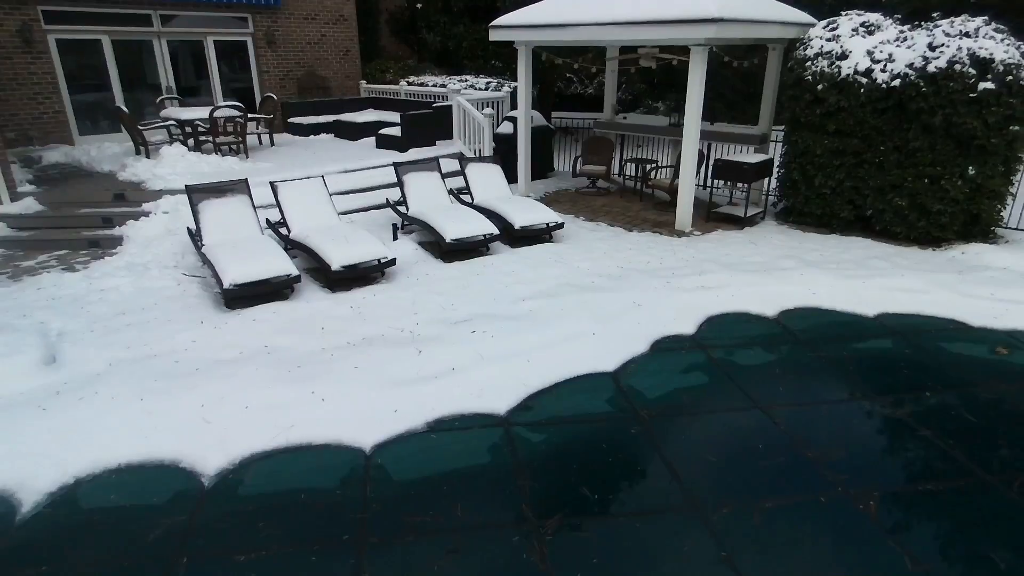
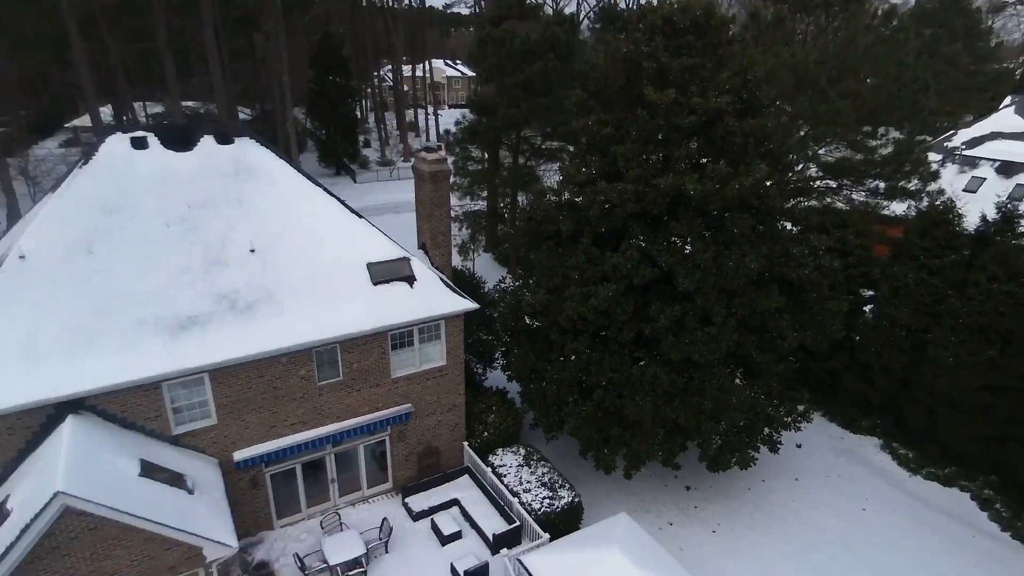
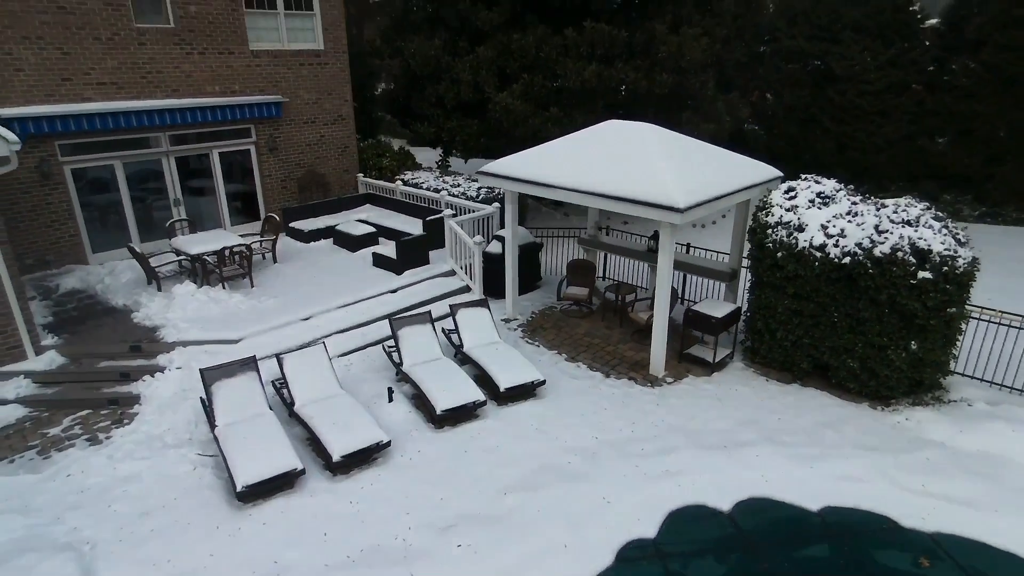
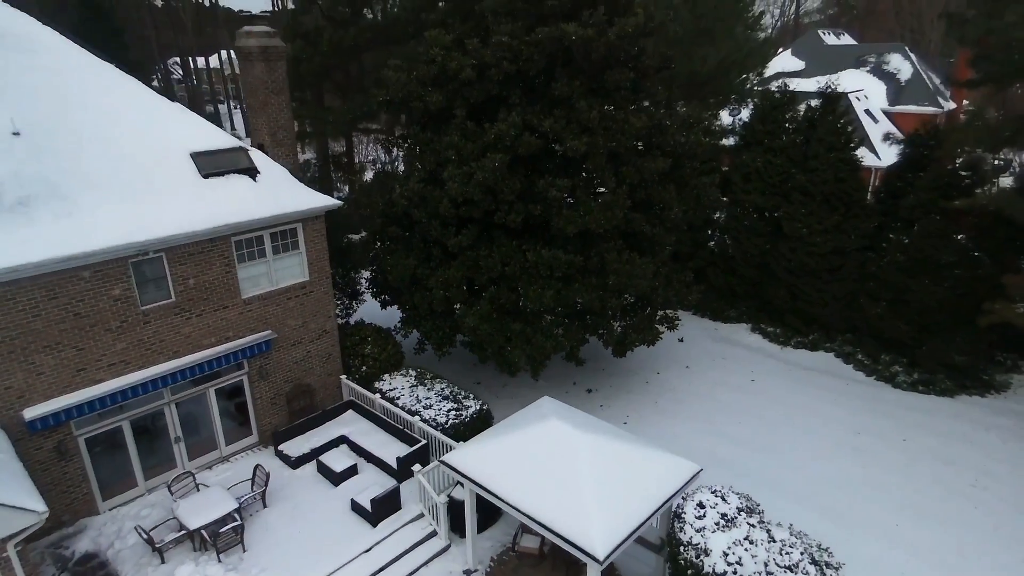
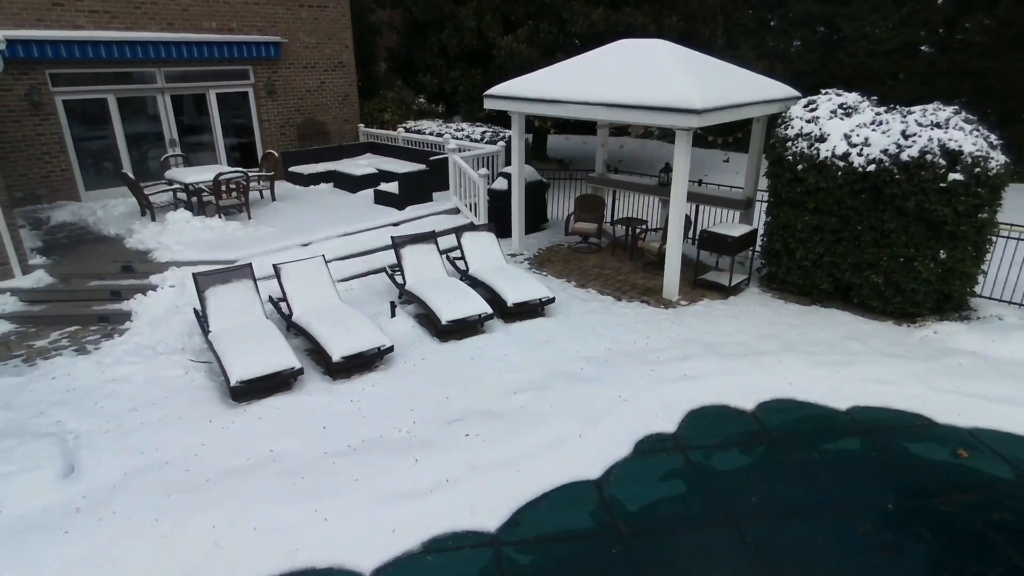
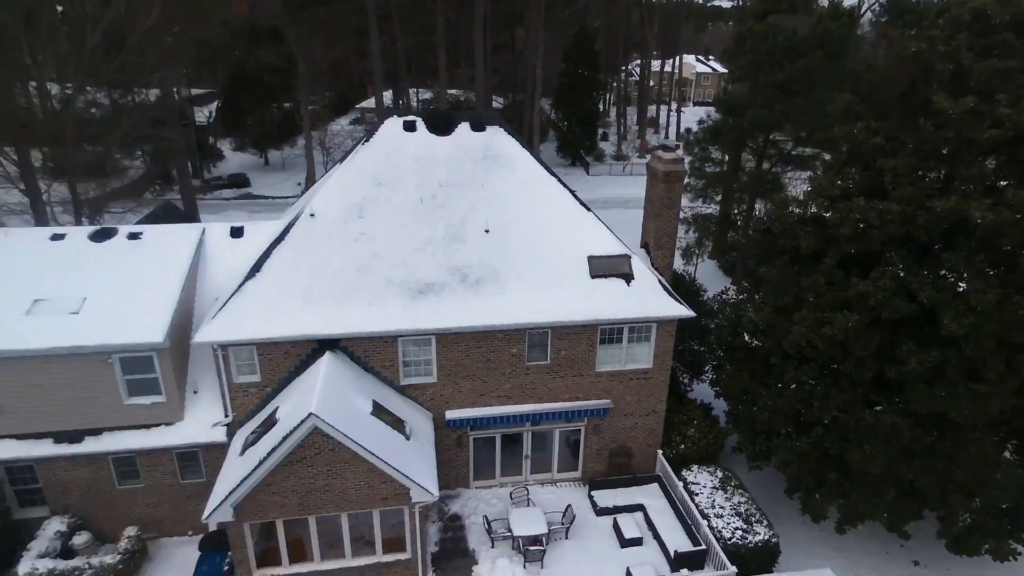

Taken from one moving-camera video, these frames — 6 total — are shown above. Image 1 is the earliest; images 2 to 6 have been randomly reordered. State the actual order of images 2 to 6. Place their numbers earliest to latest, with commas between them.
5, 3, 4, 2, 6
